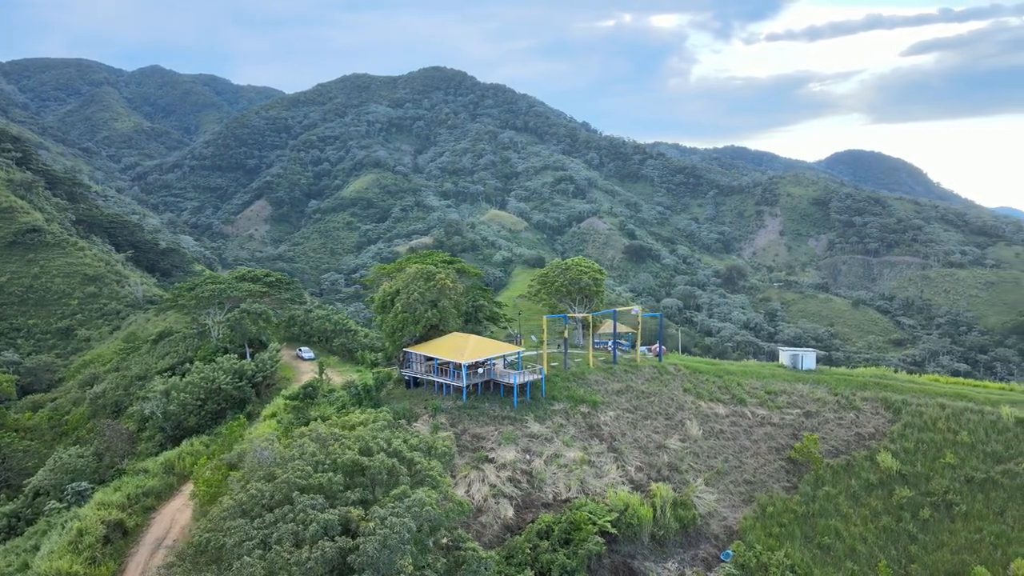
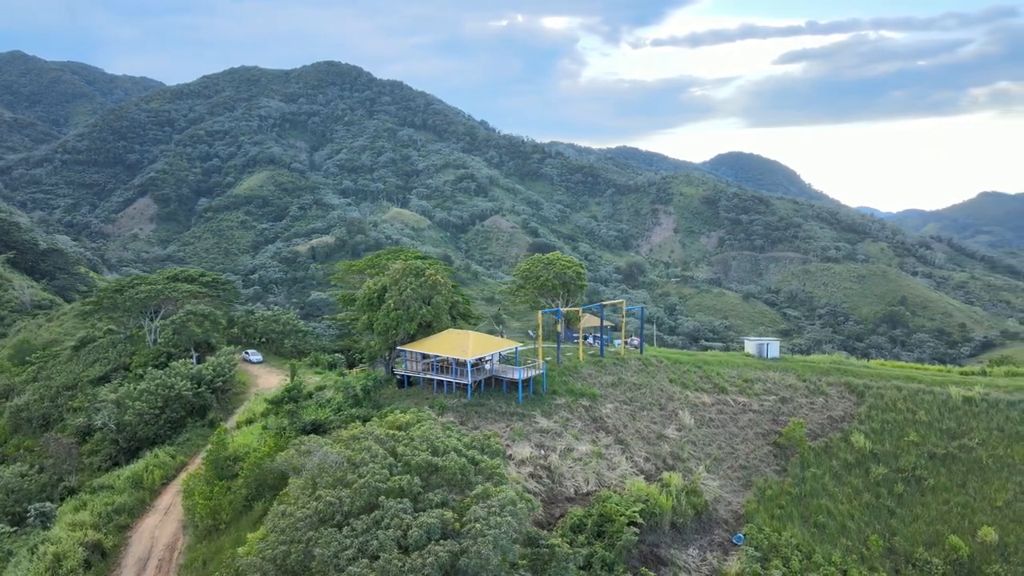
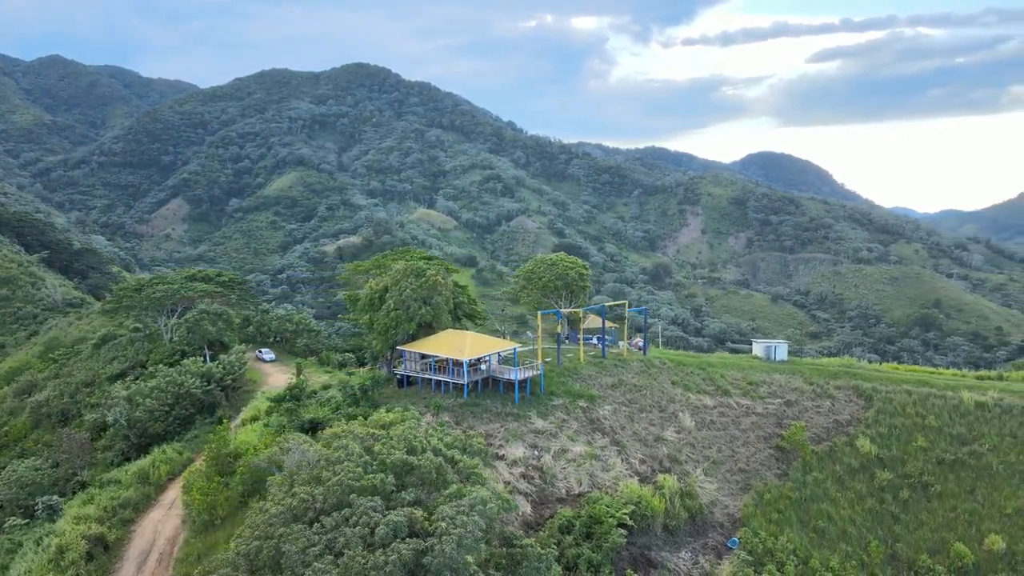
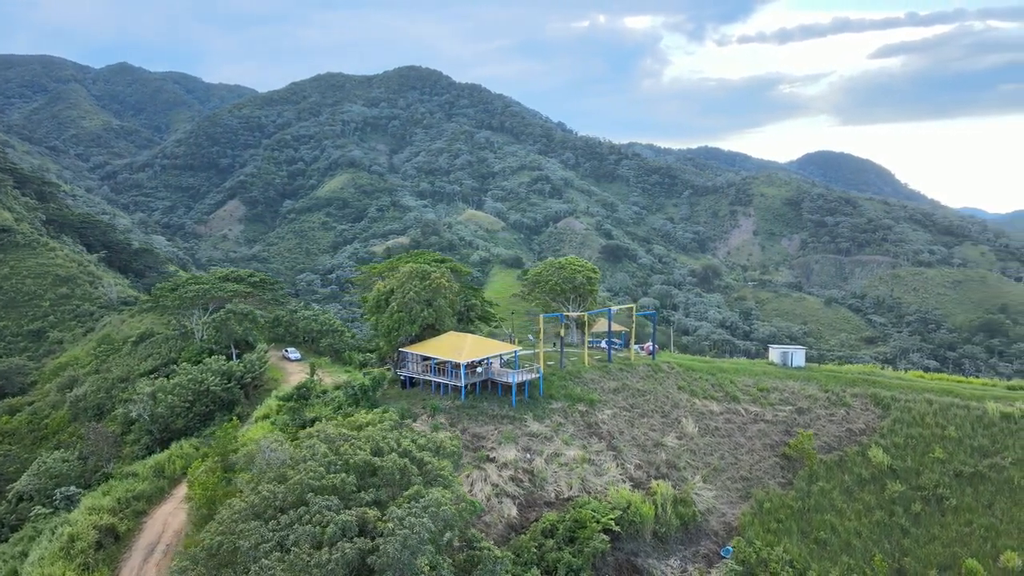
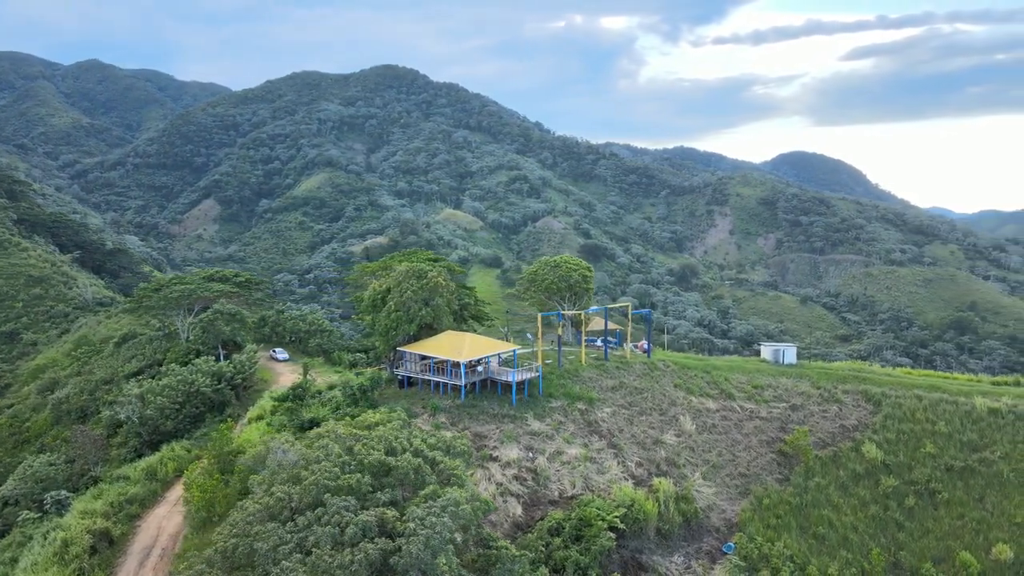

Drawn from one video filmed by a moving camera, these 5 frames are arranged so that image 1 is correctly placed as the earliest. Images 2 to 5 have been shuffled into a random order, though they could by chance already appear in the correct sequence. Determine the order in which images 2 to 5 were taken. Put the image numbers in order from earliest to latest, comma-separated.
4, 5, 3, 2
